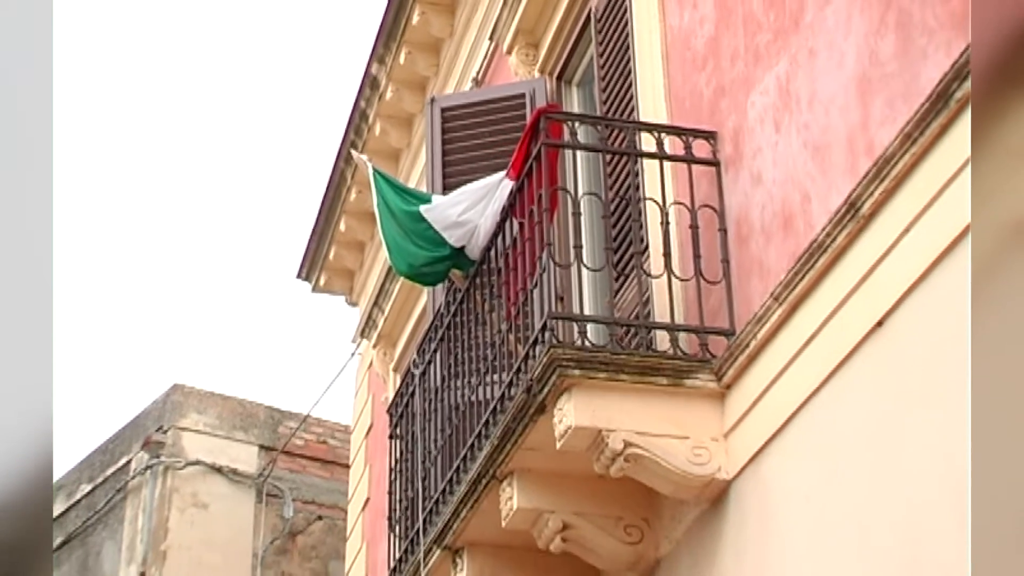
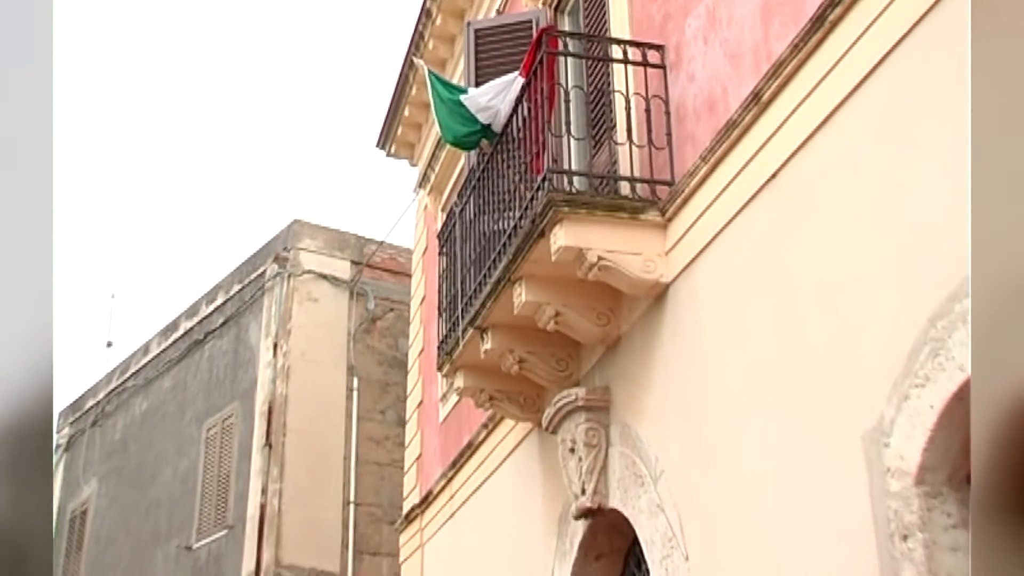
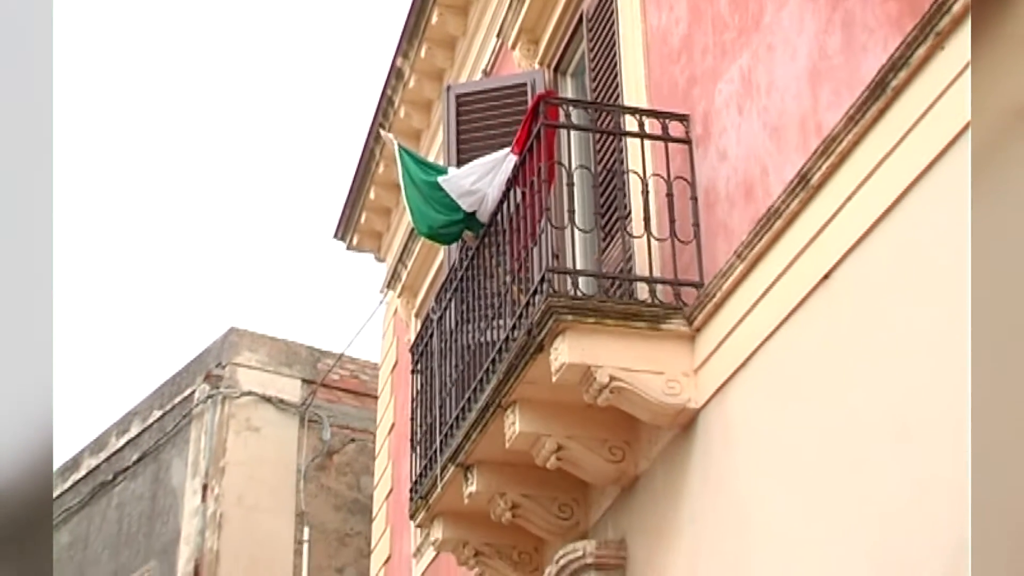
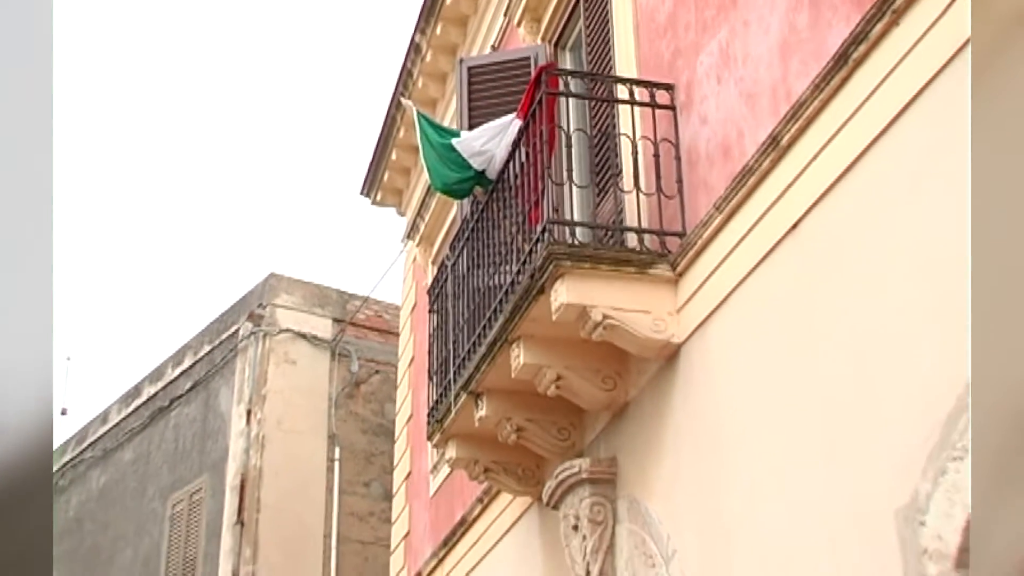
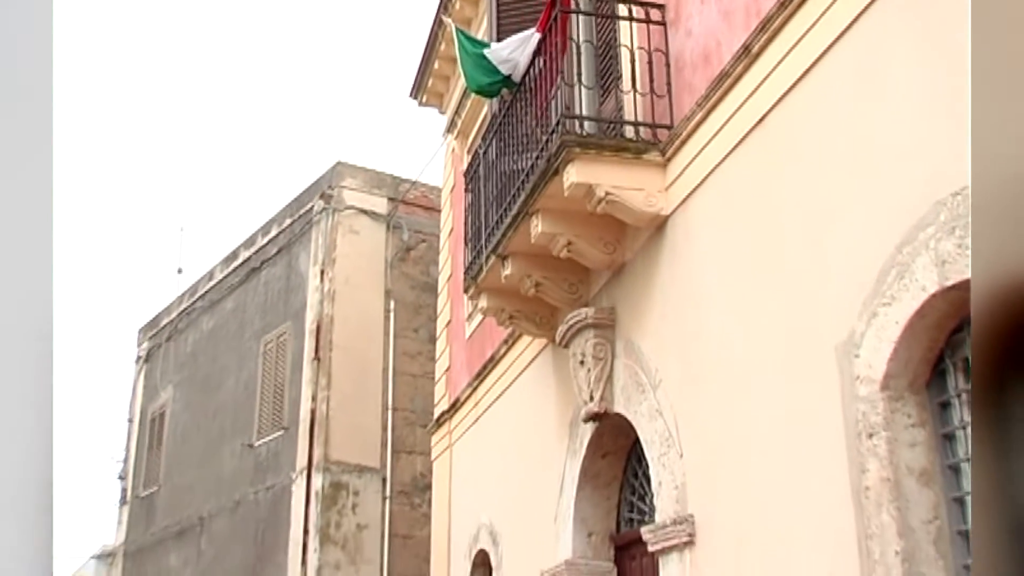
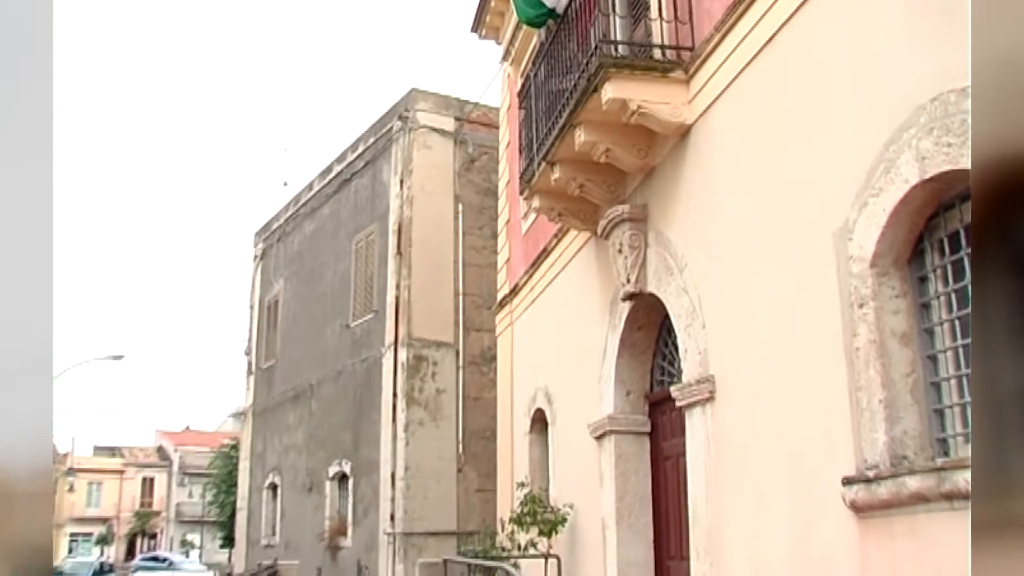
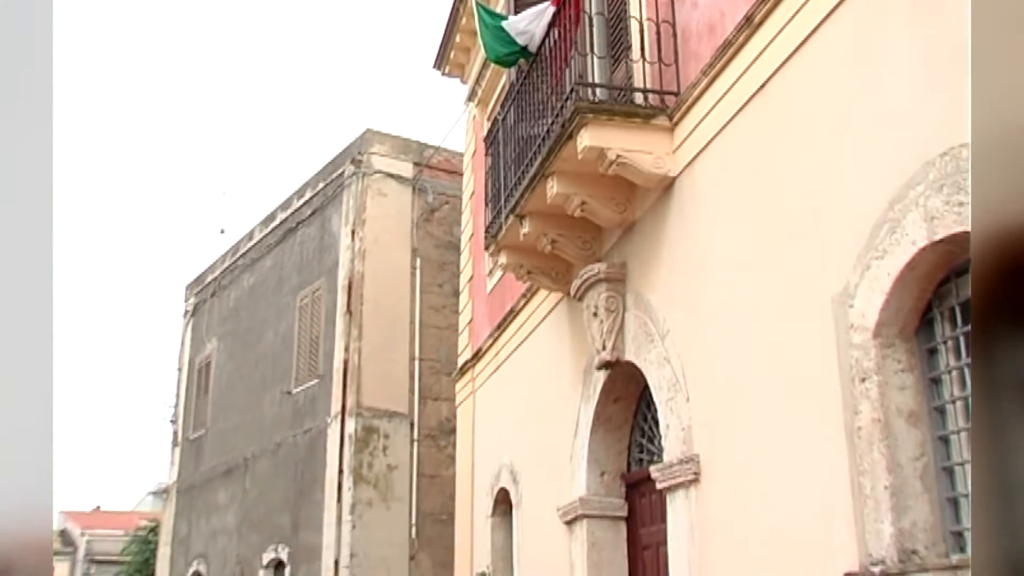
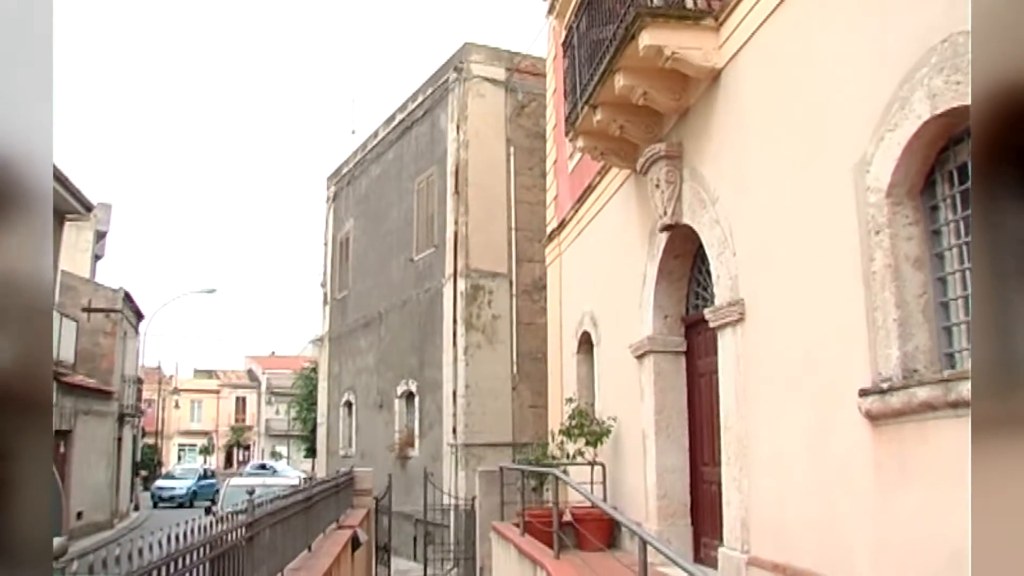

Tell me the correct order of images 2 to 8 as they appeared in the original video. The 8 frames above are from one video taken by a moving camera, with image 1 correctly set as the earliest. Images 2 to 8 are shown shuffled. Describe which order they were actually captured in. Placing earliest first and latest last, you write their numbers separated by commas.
3, 4, 2, 5, 7, 6, 8
